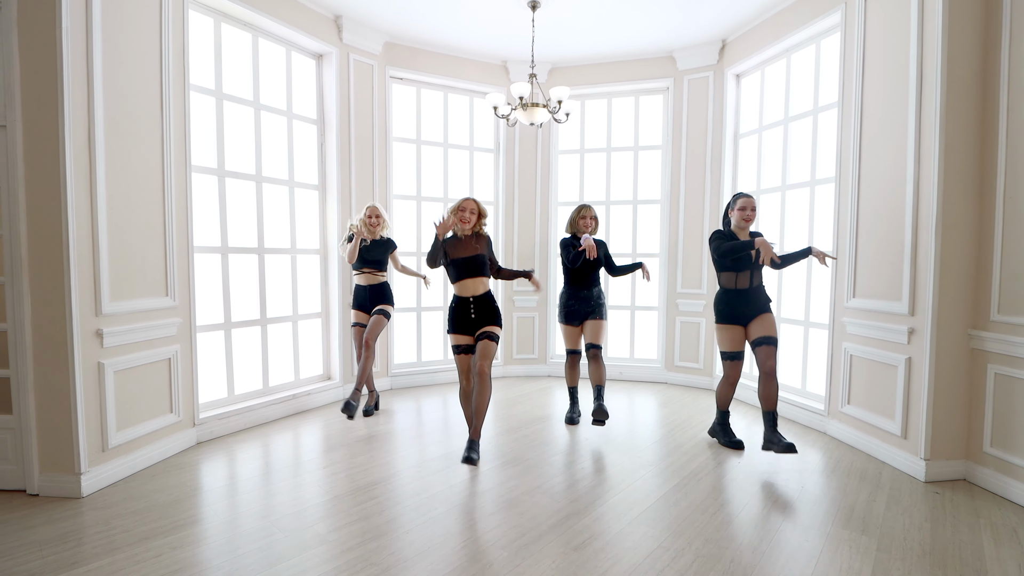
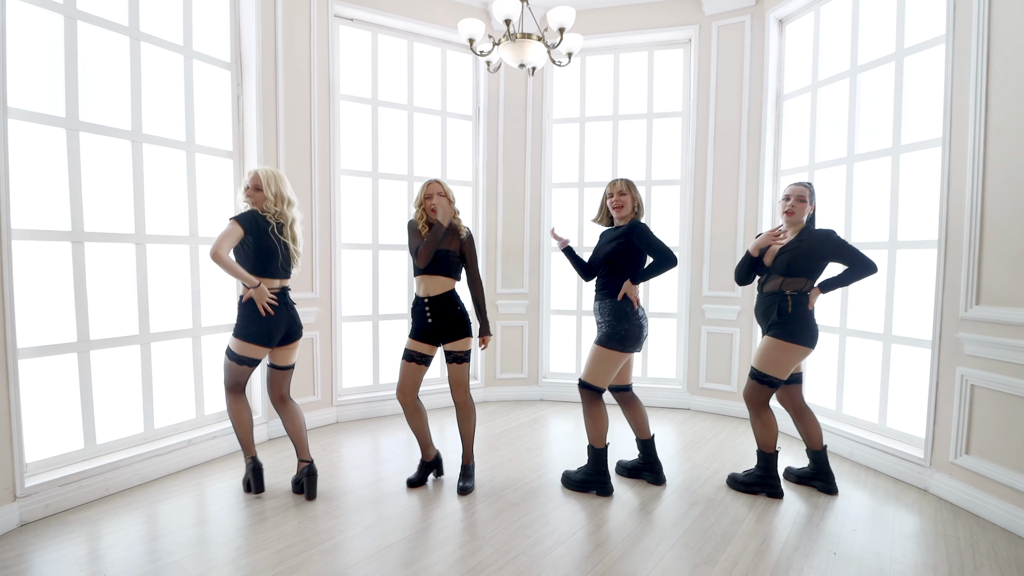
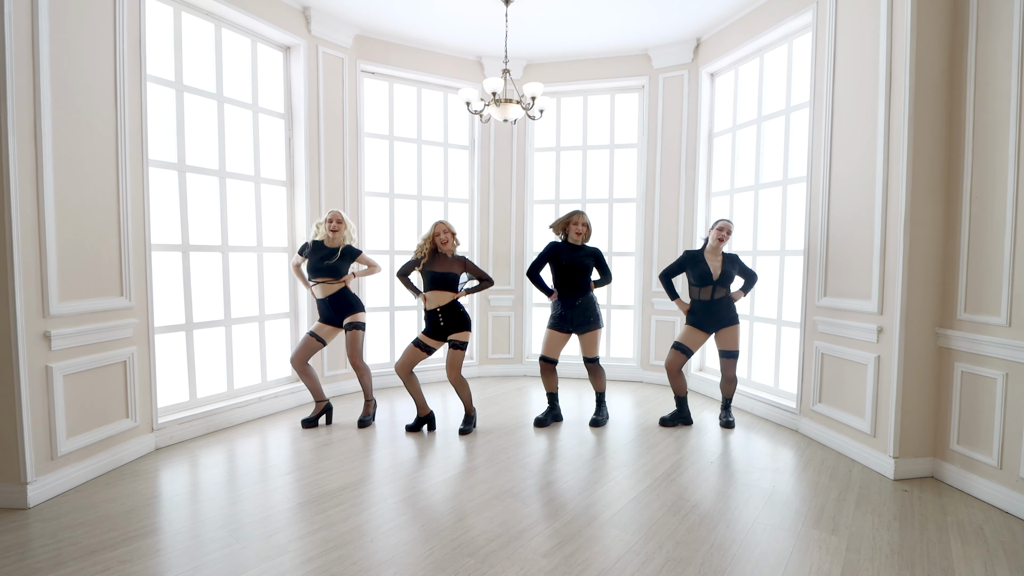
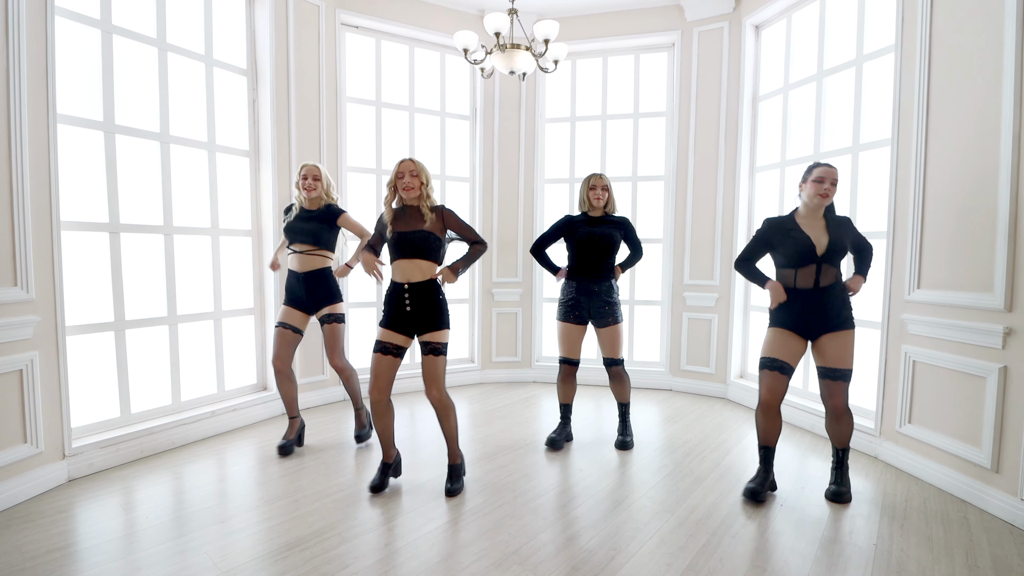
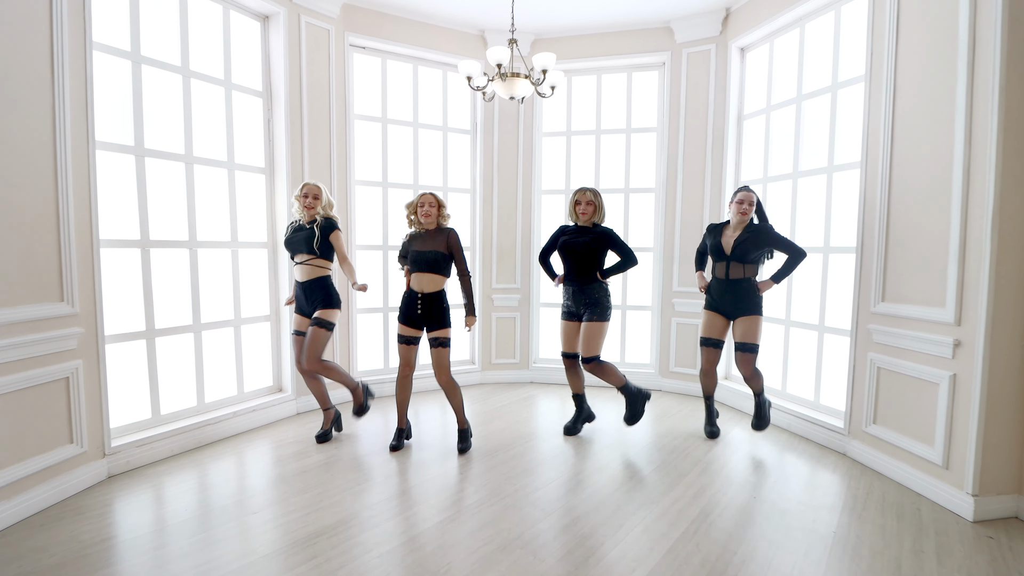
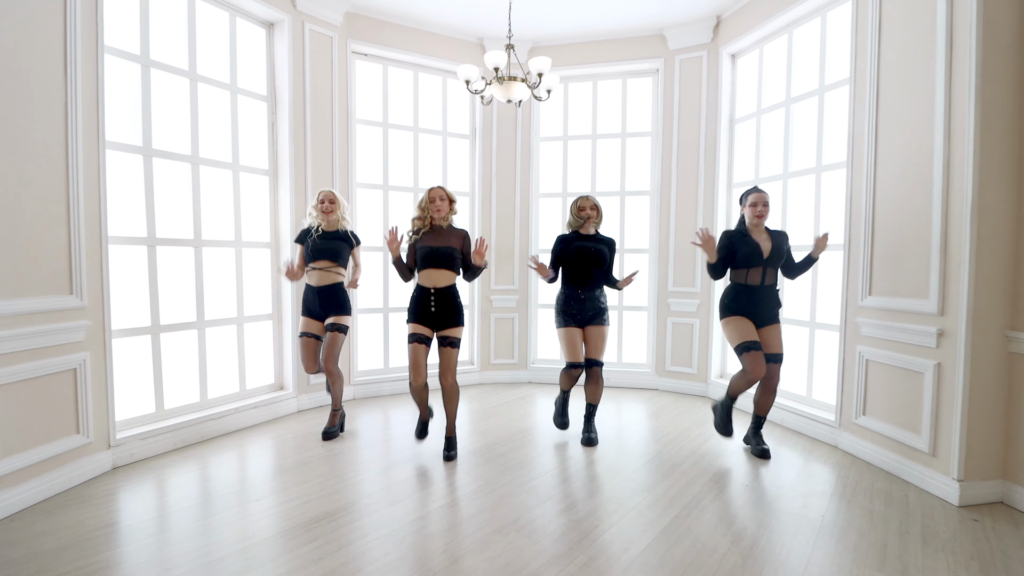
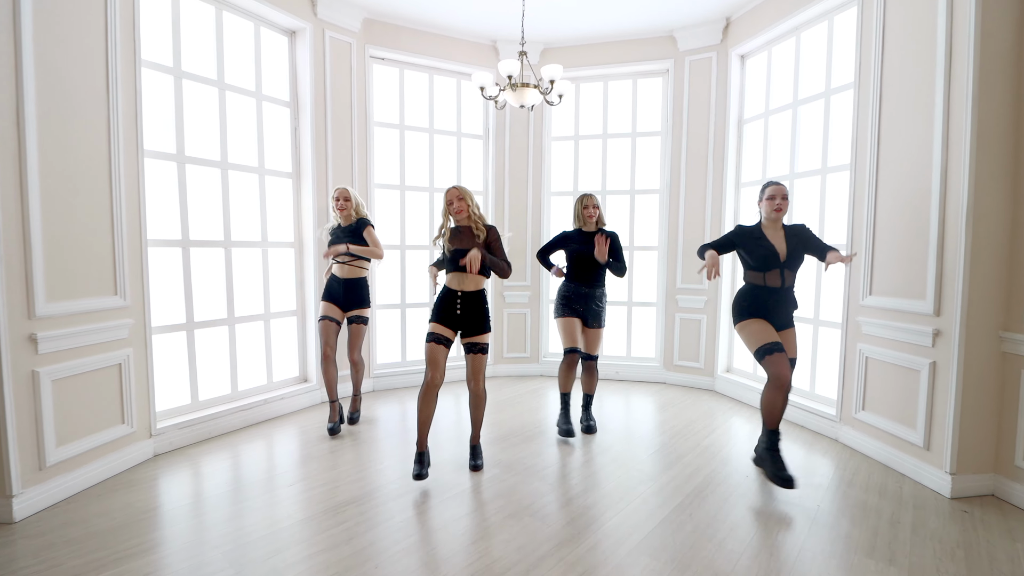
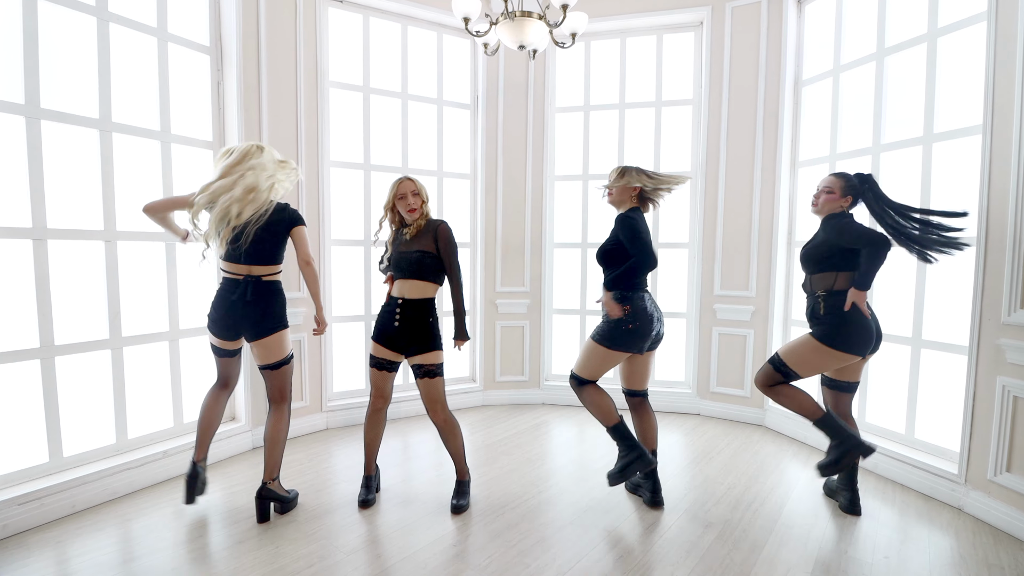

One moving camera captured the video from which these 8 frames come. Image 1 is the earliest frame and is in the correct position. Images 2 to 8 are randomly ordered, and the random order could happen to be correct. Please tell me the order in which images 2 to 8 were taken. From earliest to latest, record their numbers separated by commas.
7, 4, 6, 3, 5, 8, 2
